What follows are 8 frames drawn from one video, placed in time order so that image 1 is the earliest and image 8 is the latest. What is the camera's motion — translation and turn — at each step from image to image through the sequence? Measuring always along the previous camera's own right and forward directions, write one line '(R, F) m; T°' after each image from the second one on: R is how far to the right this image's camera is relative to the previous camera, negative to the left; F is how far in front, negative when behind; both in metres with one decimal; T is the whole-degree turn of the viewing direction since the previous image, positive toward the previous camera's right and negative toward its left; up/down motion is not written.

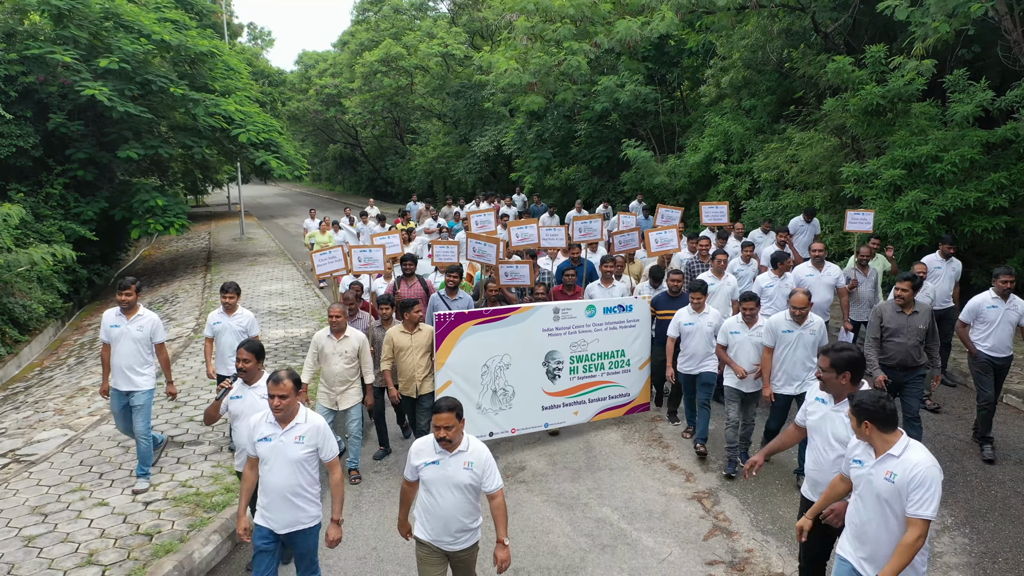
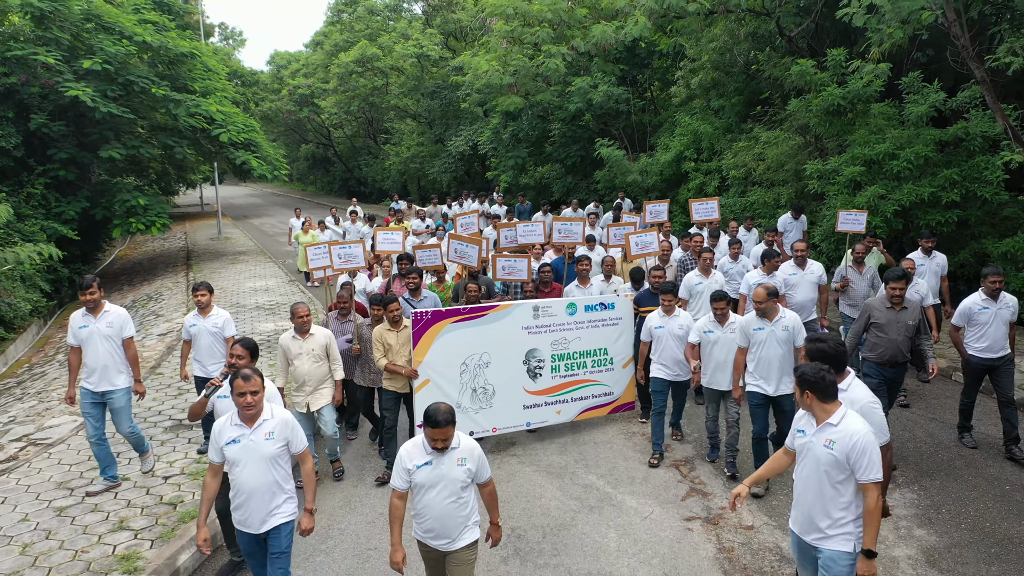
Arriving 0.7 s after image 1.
(-0.2, -0.4) m; +2°
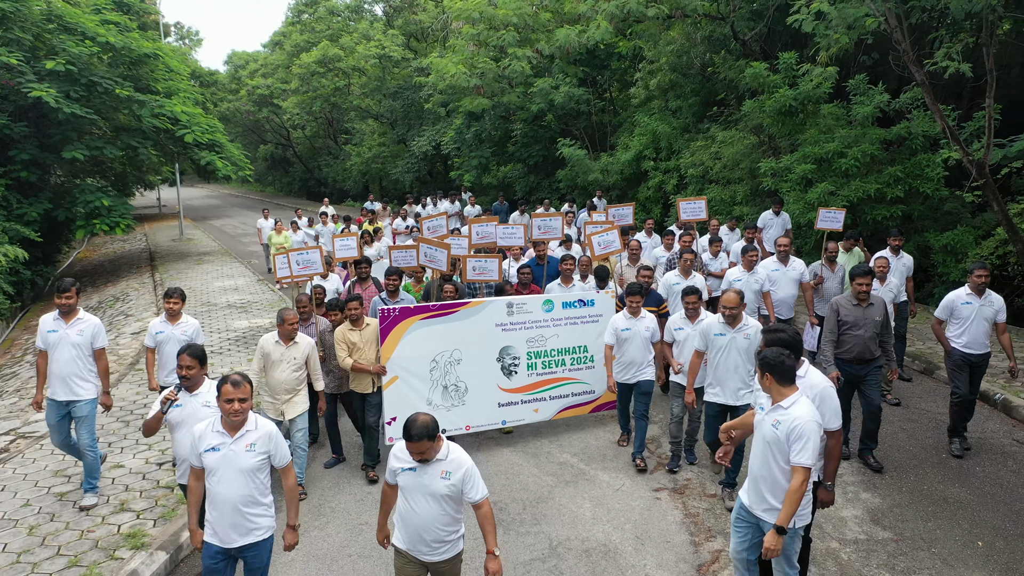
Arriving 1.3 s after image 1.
(-0.2, -0.3) m; +3°
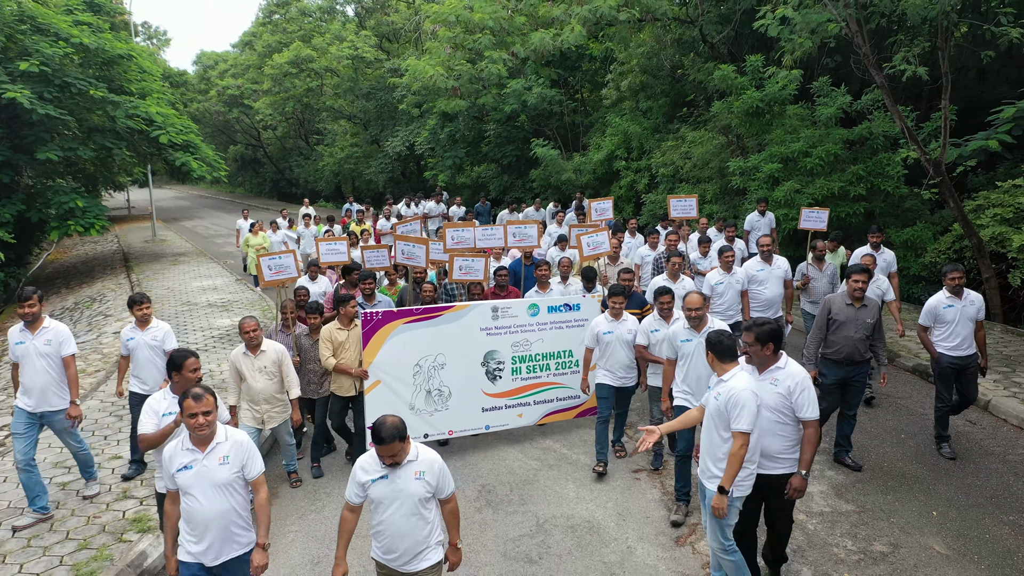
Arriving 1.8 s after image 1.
(-0.1, -0.3) m; +2°
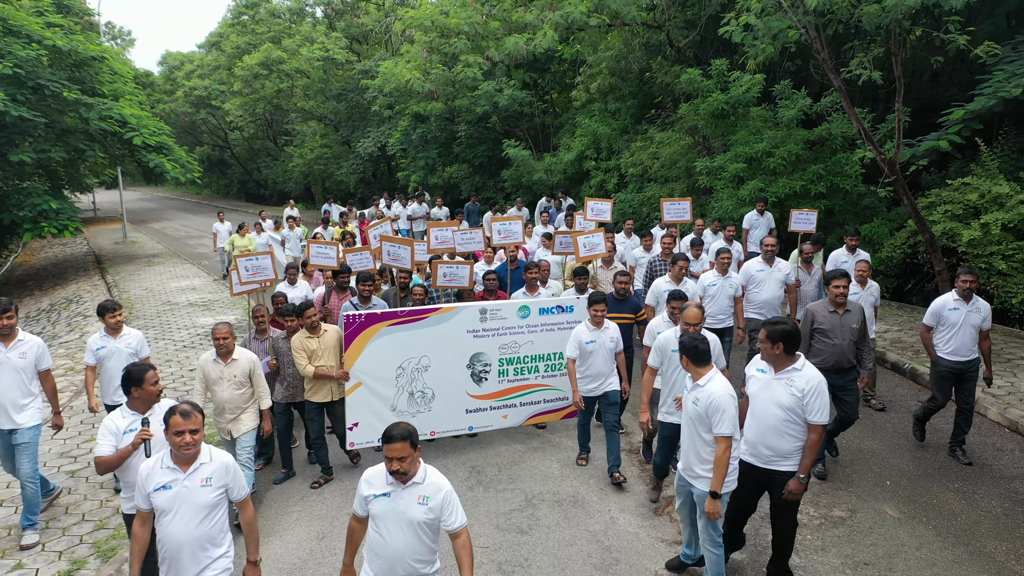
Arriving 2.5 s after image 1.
(-0.2, -0.4) m; +3°
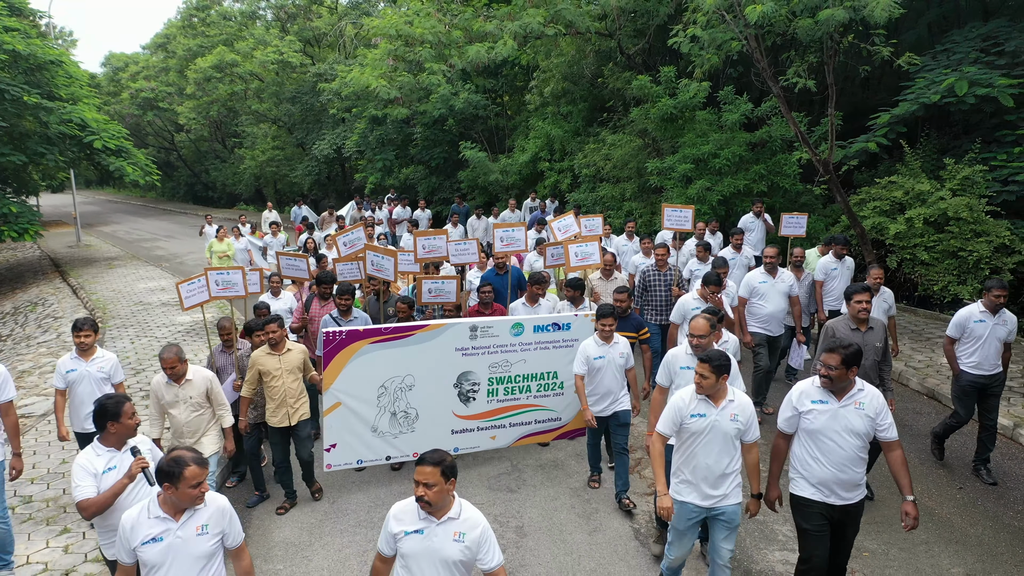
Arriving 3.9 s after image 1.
(-0.3, -0.7) m; +4°
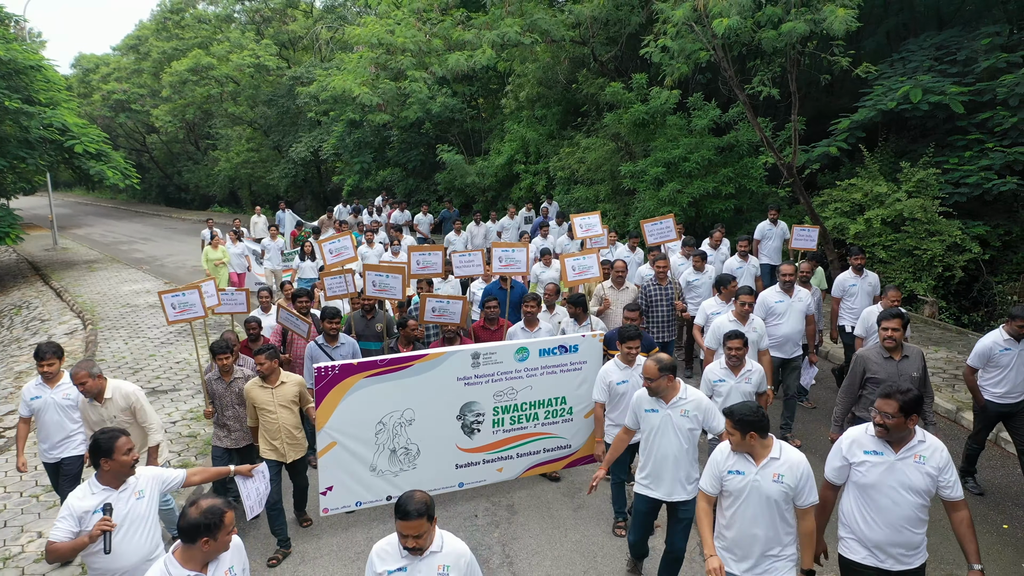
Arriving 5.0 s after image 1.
(-0.1, -0.5) m; +2°
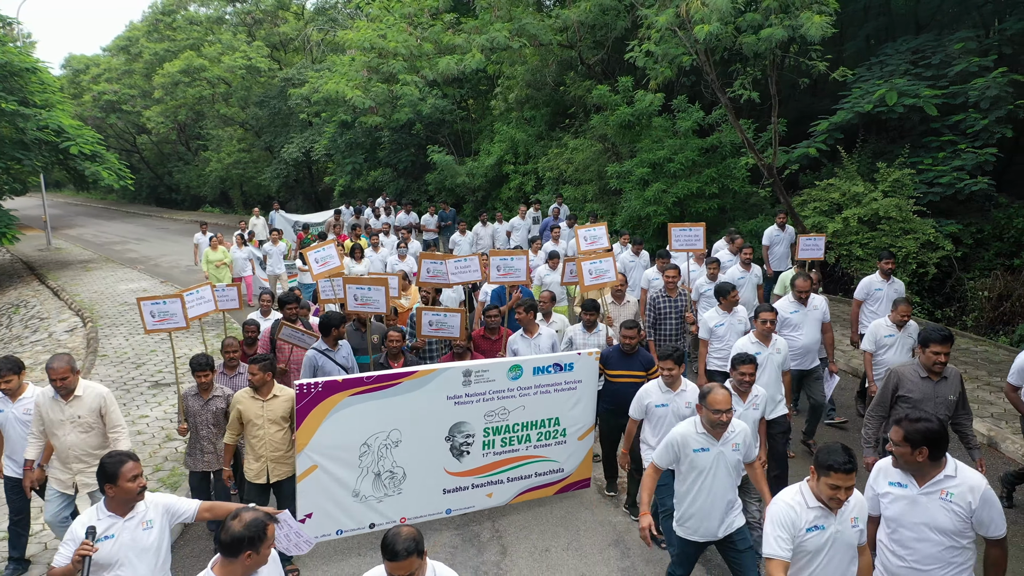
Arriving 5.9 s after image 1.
(0.0, -0.5) m; +1°
